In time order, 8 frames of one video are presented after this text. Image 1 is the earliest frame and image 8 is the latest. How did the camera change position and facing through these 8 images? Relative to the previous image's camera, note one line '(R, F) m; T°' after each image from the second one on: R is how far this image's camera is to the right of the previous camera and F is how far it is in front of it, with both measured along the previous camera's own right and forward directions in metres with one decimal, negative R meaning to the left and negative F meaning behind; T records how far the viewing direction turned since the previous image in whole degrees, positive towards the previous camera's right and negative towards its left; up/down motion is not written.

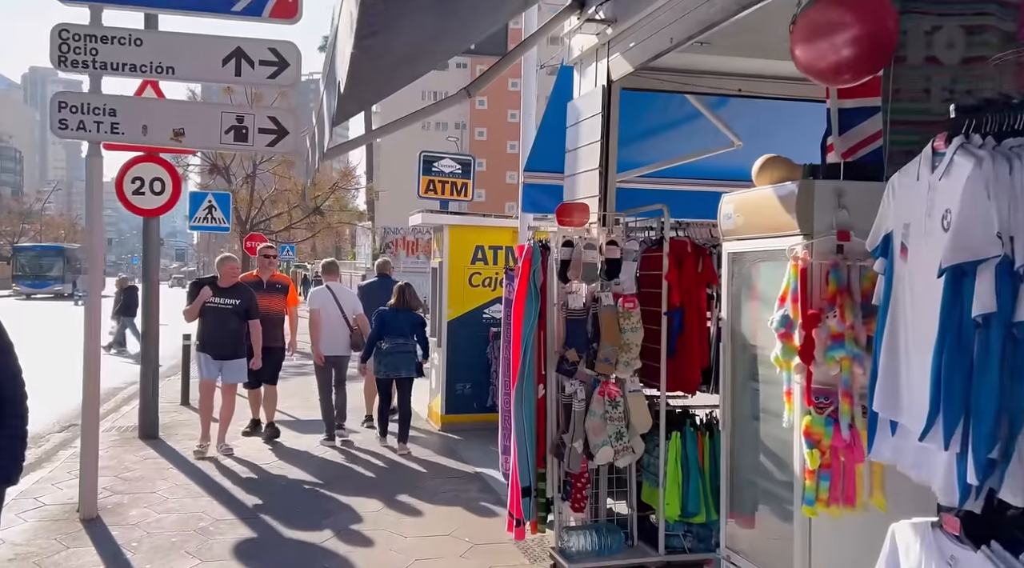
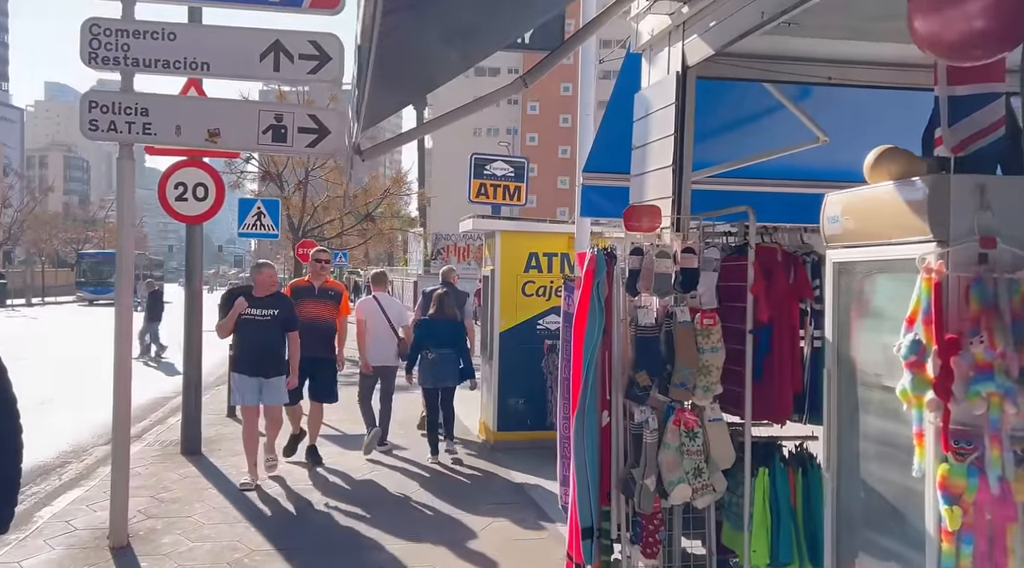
(-0.1, +0.5) m; -3°
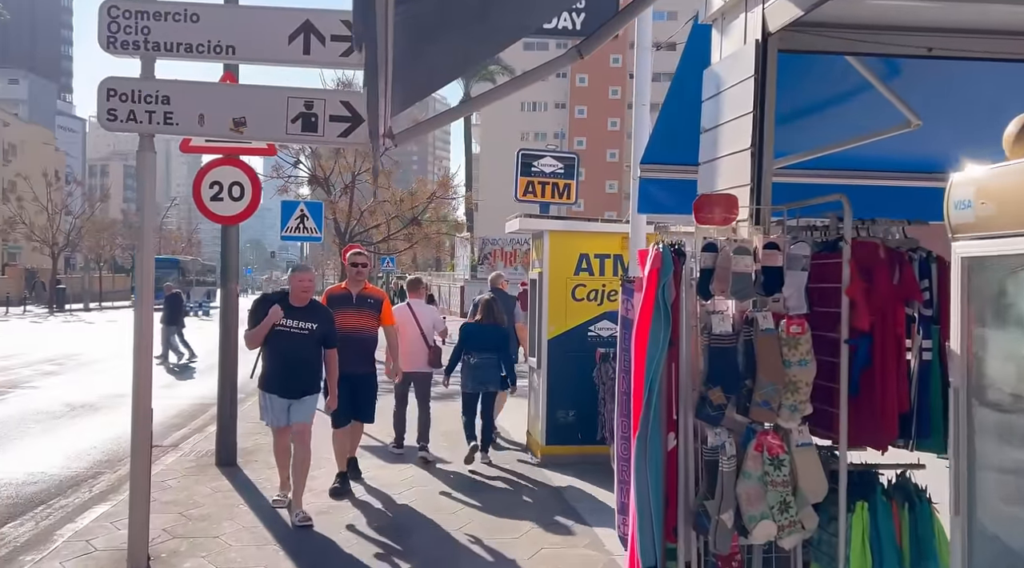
(0.0, +0.5) m; -3°
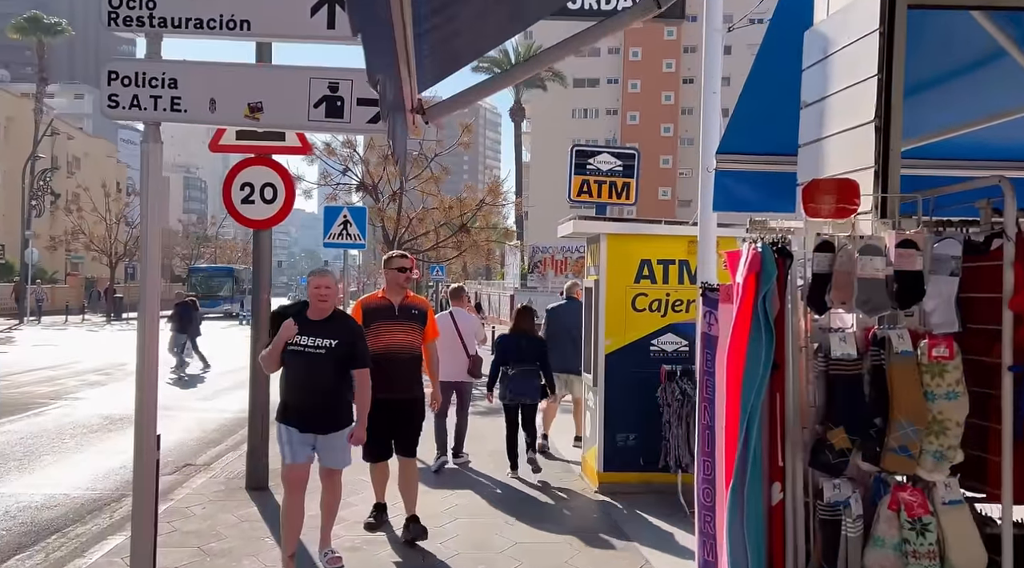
(0.0, +0.7) m; -3°
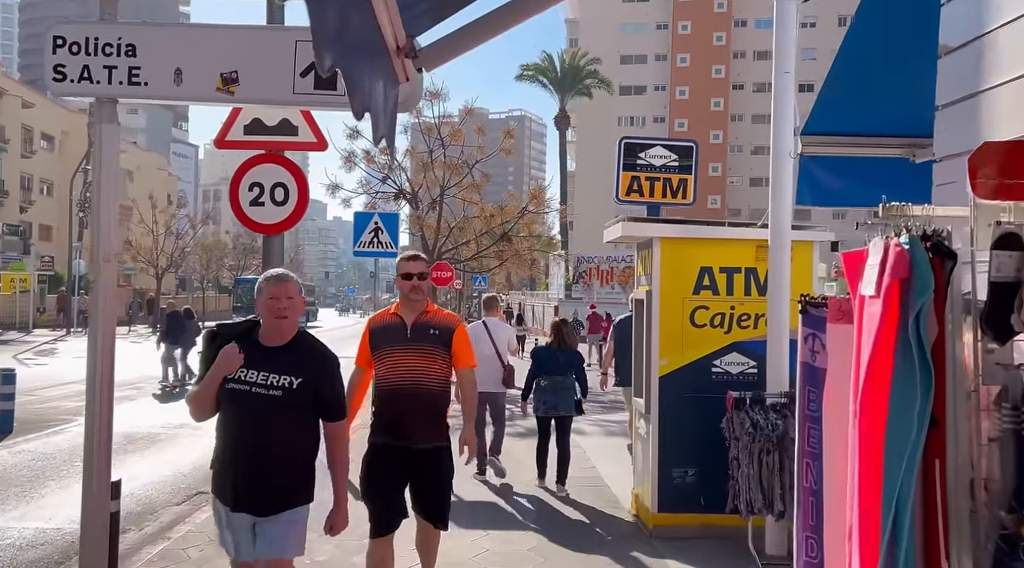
(0.0, +0.9) m; -3°
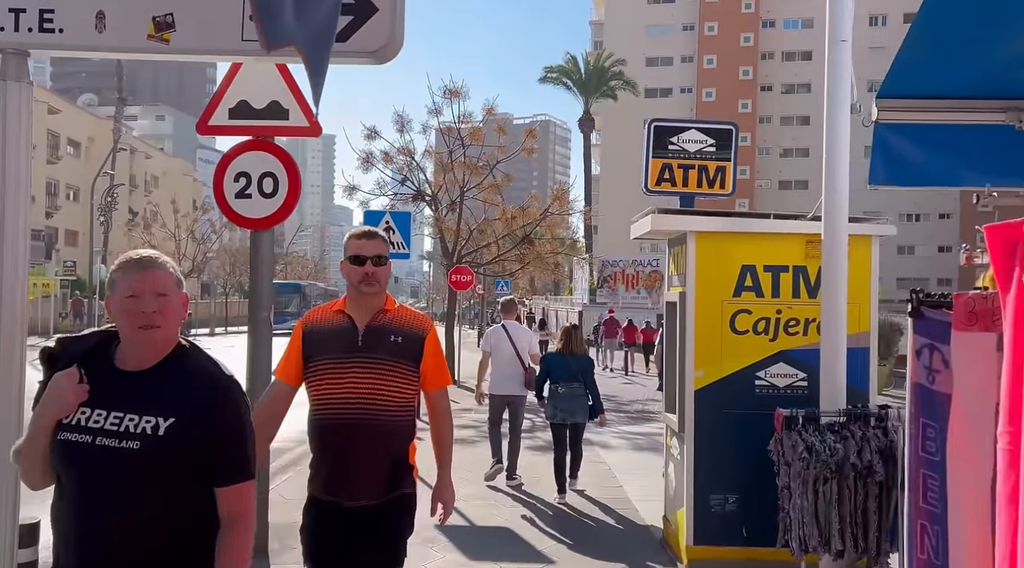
(+0.1, +0.7) m; -2°
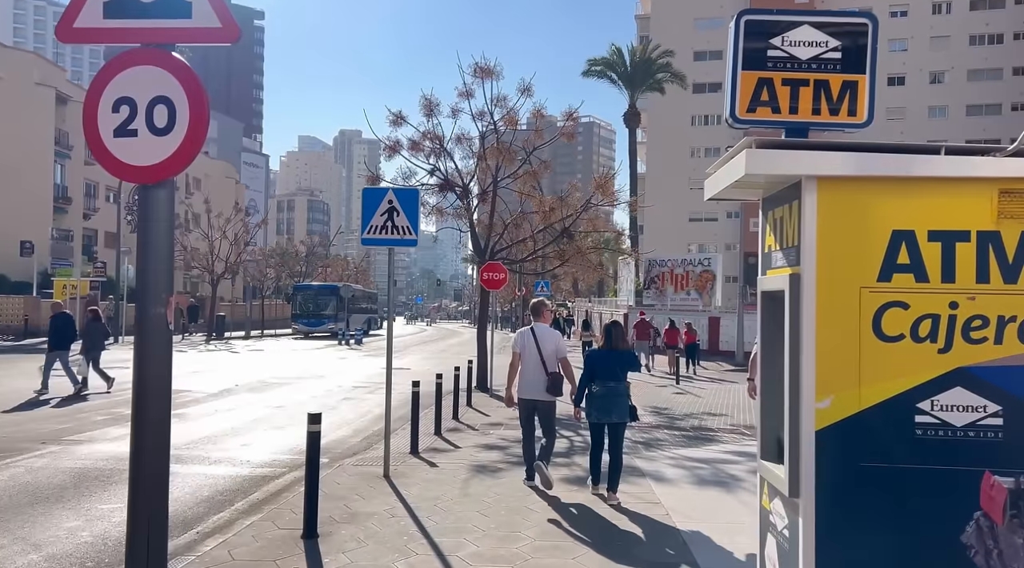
(+0.1, +2.0) m; -3°
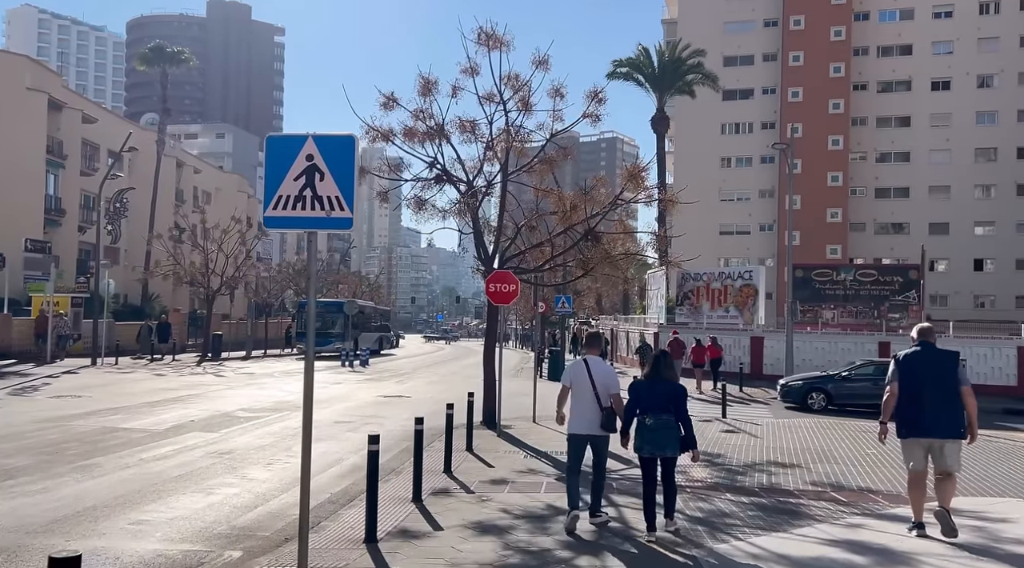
(+0.2, +3.3) m; -2°
